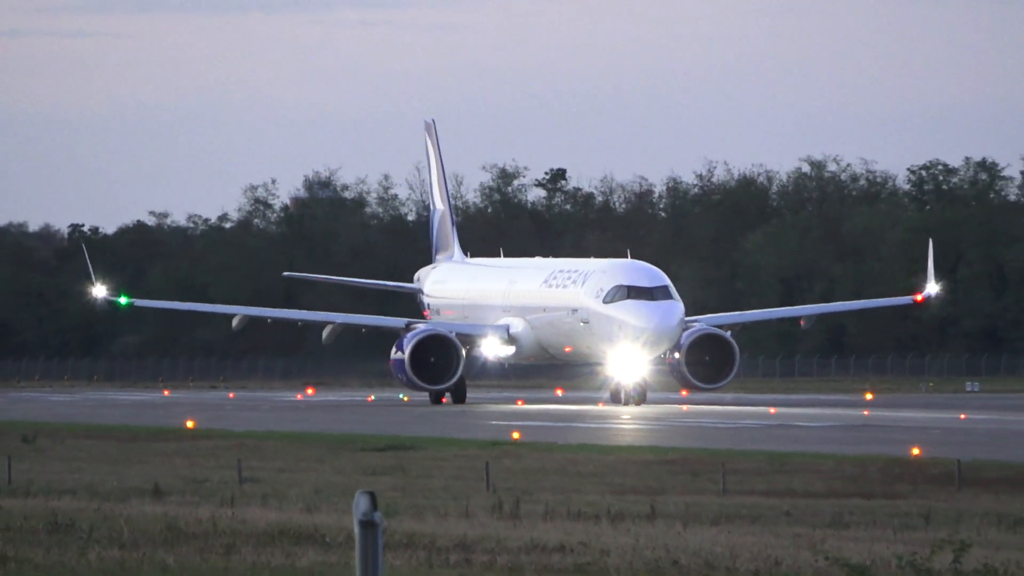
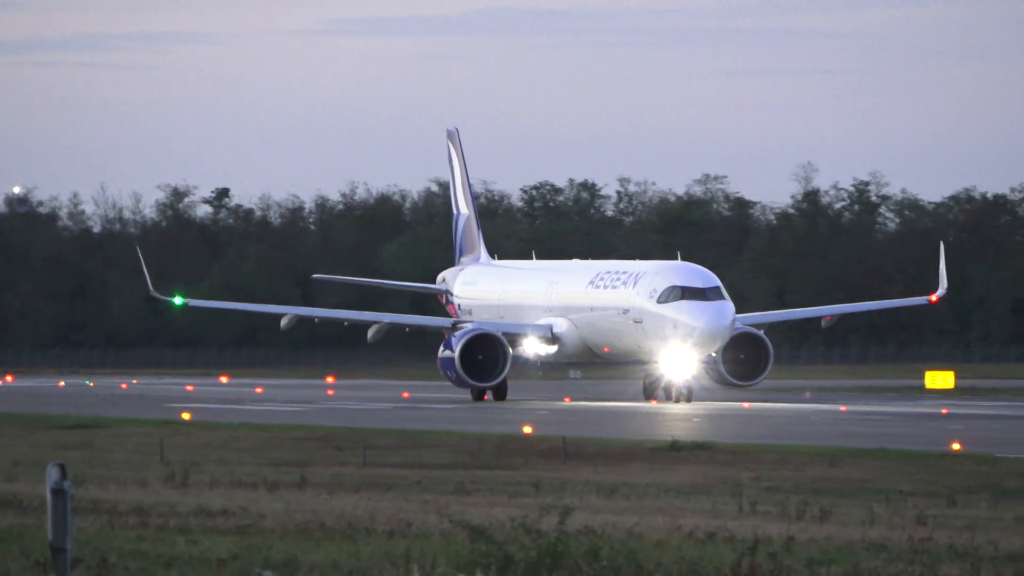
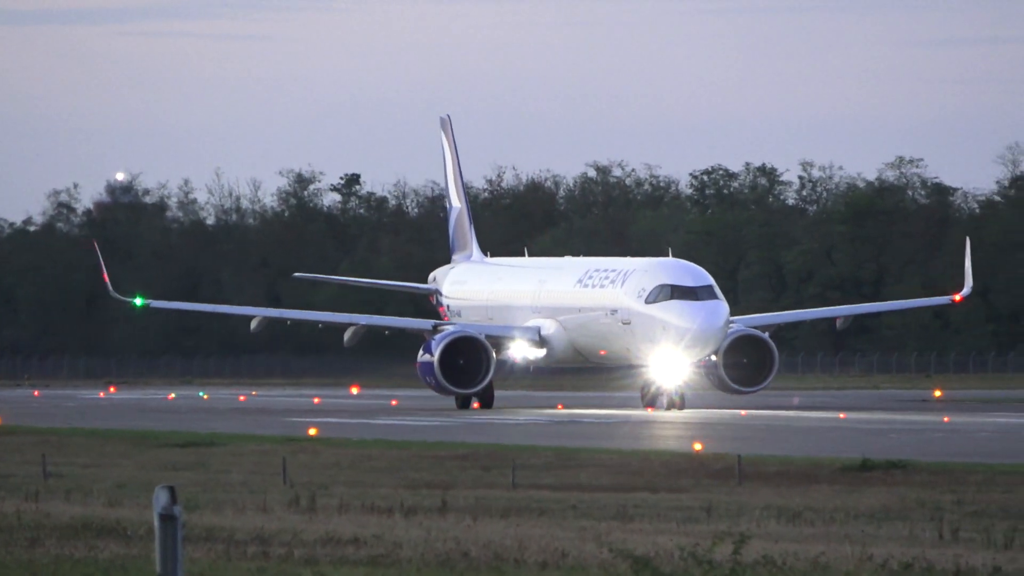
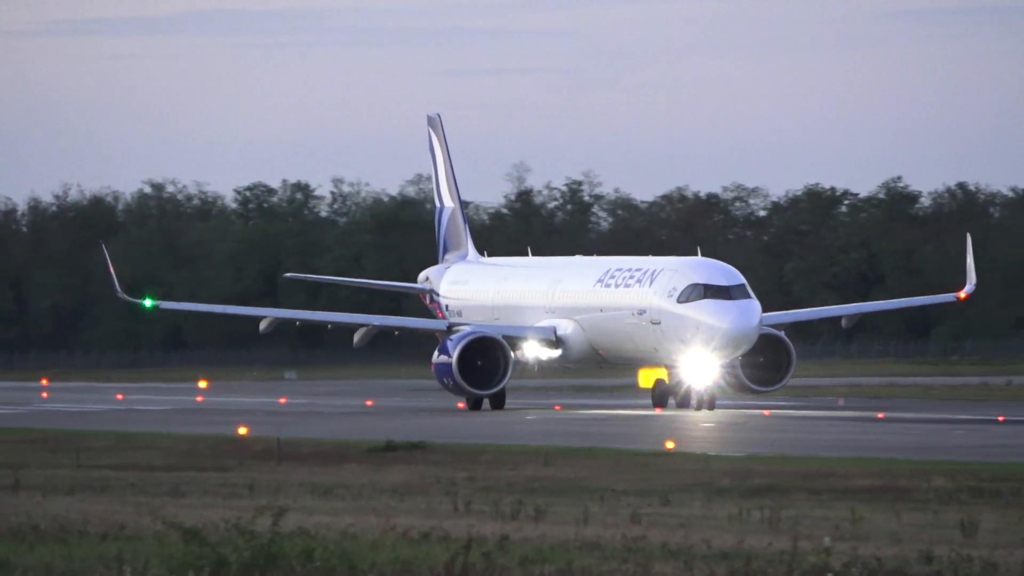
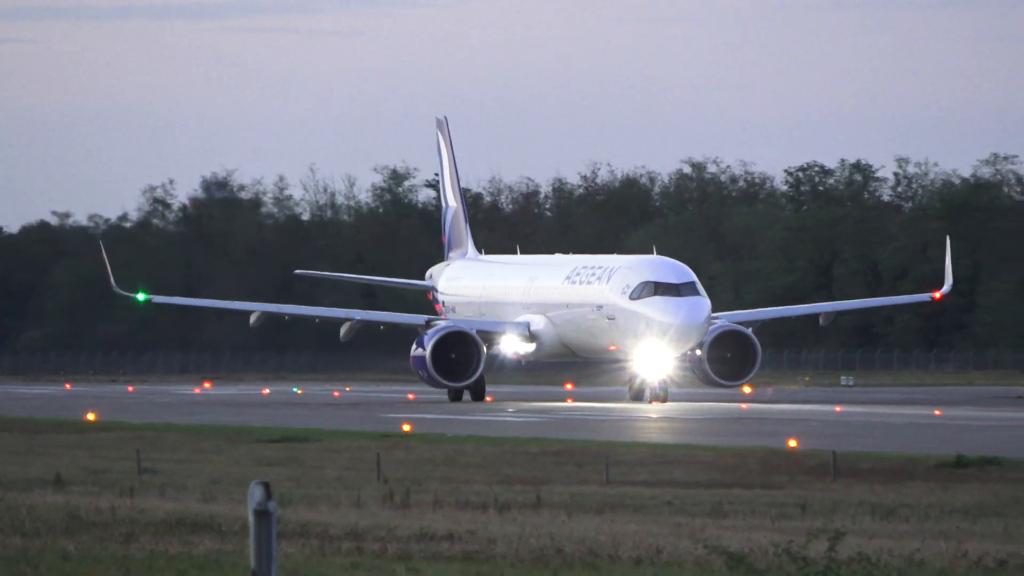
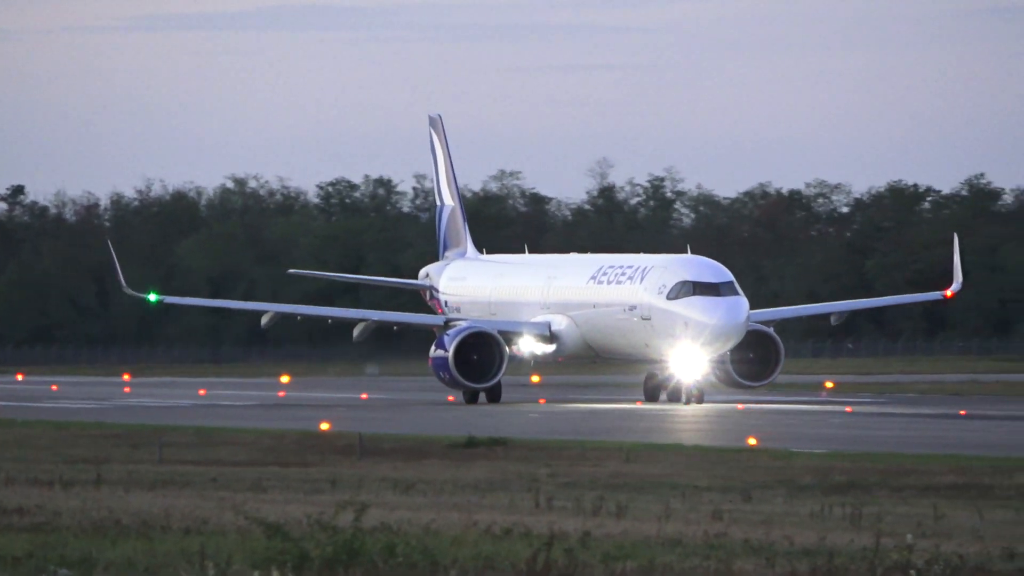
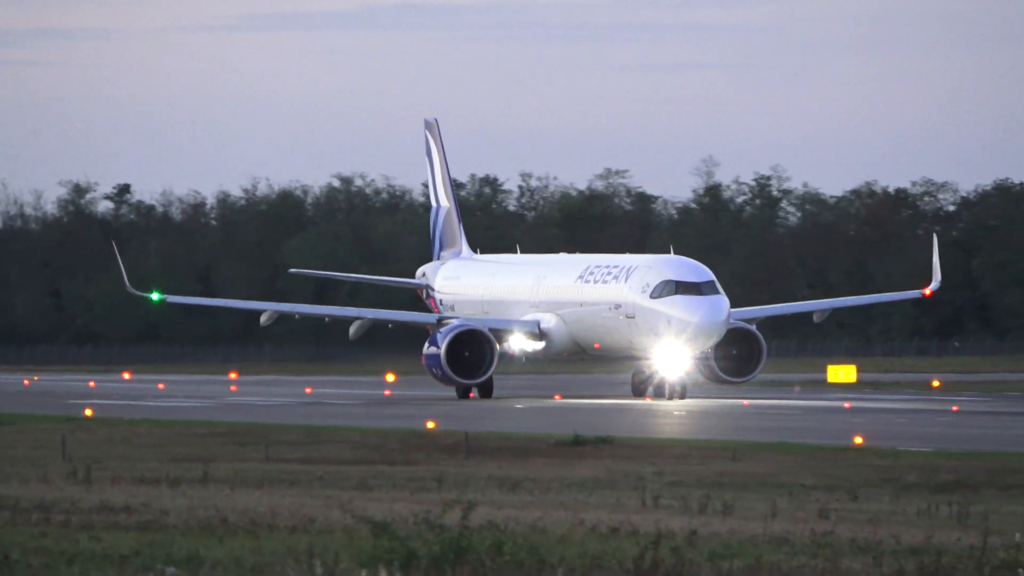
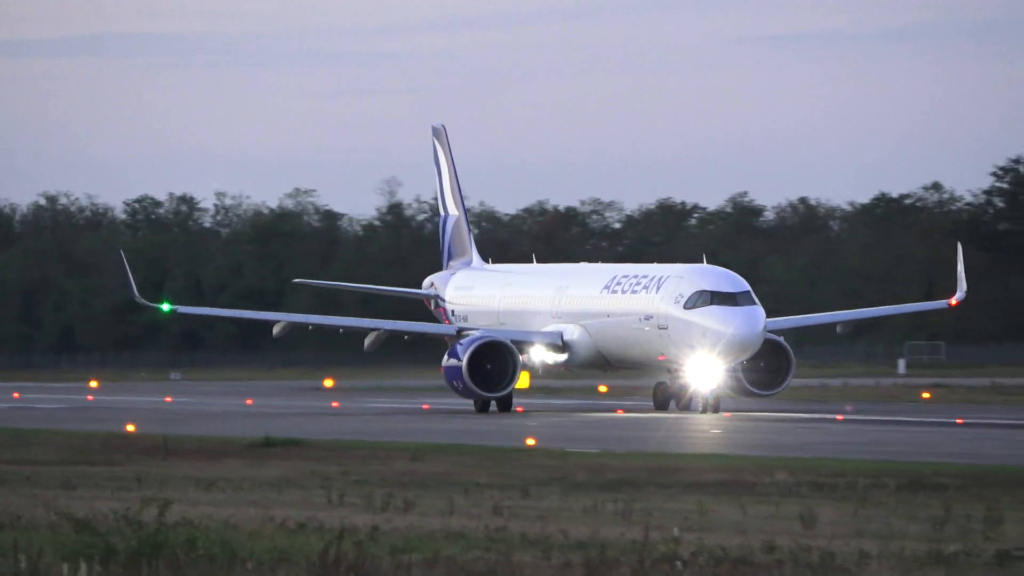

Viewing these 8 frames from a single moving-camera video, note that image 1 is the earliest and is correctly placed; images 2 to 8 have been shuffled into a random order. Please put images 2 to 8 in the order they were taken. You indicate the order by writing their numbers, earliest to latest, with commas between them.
5, 3, 2, 7, 6, 4, 8
